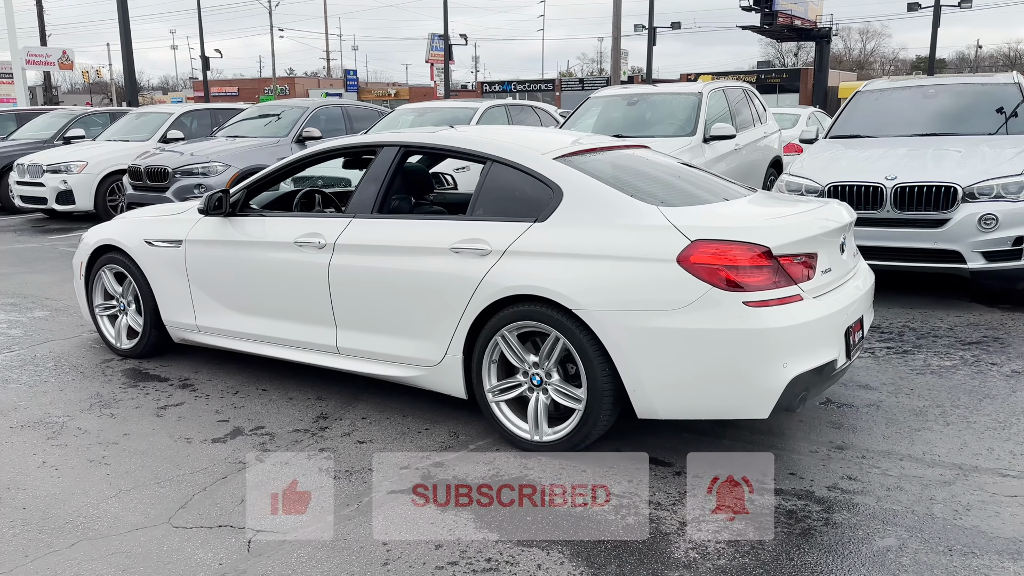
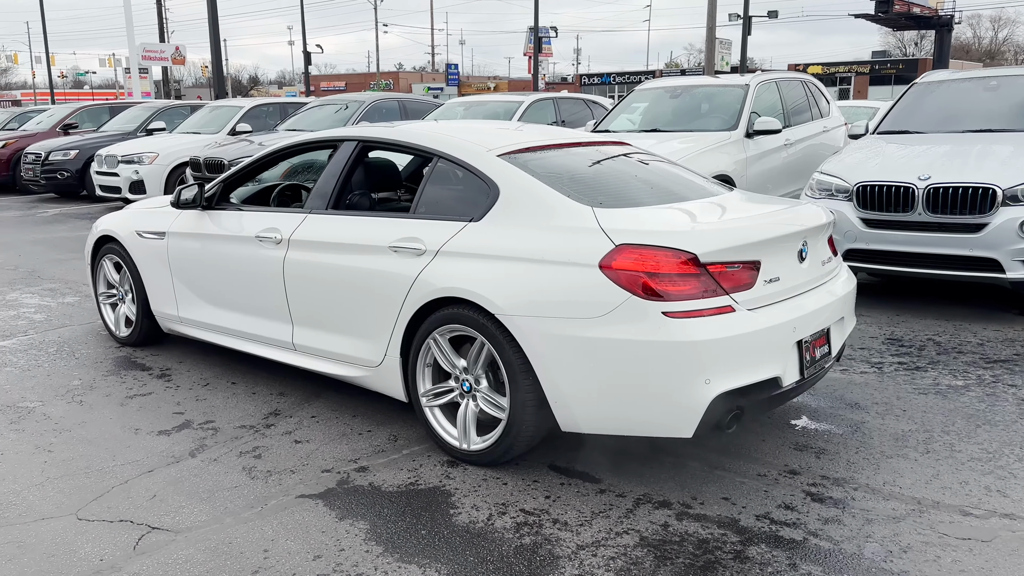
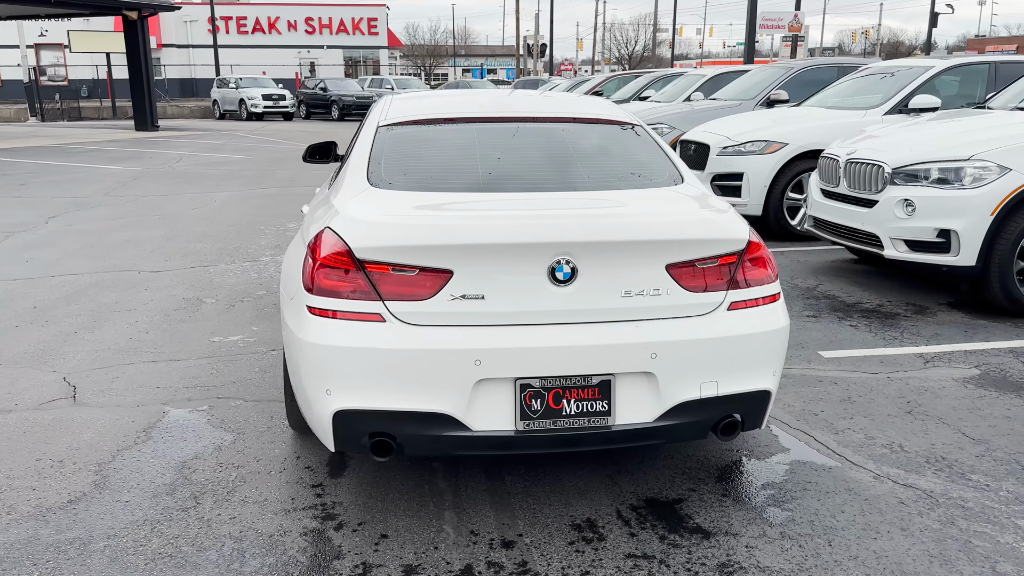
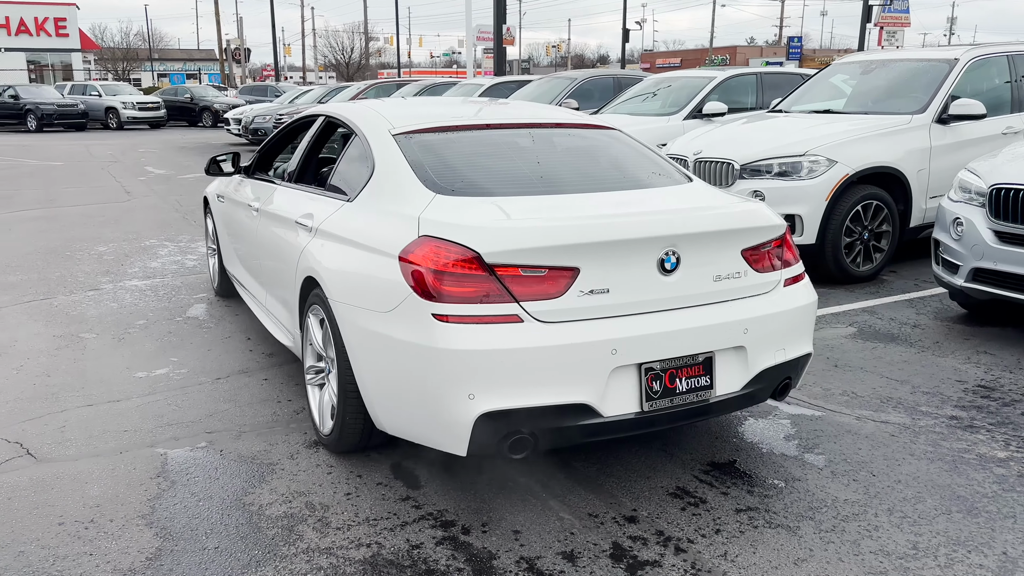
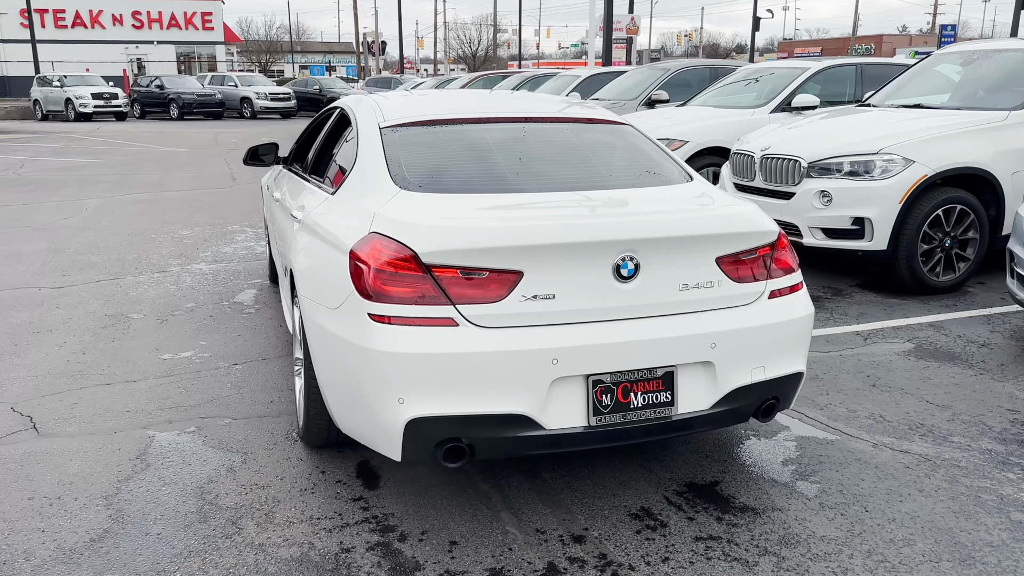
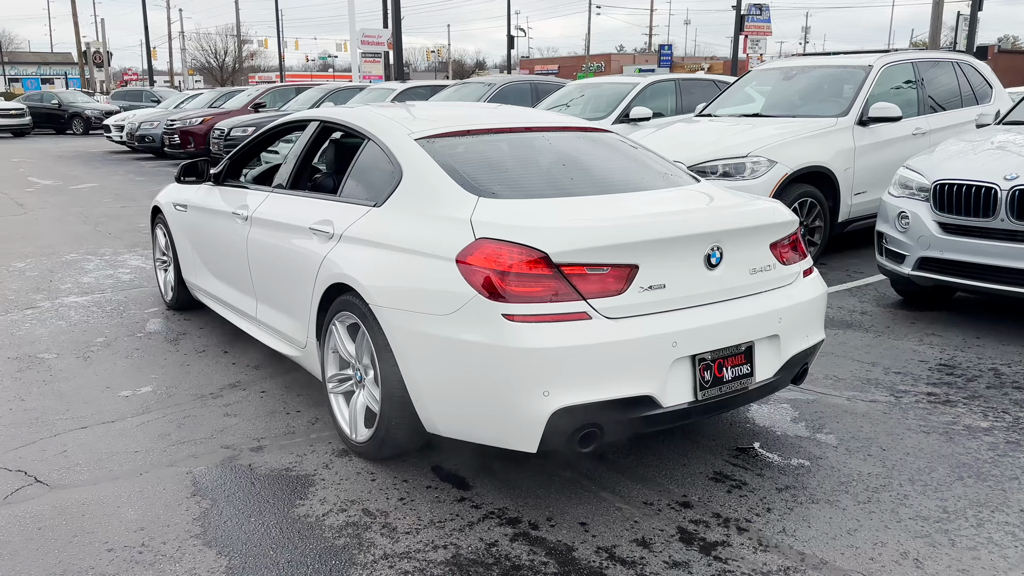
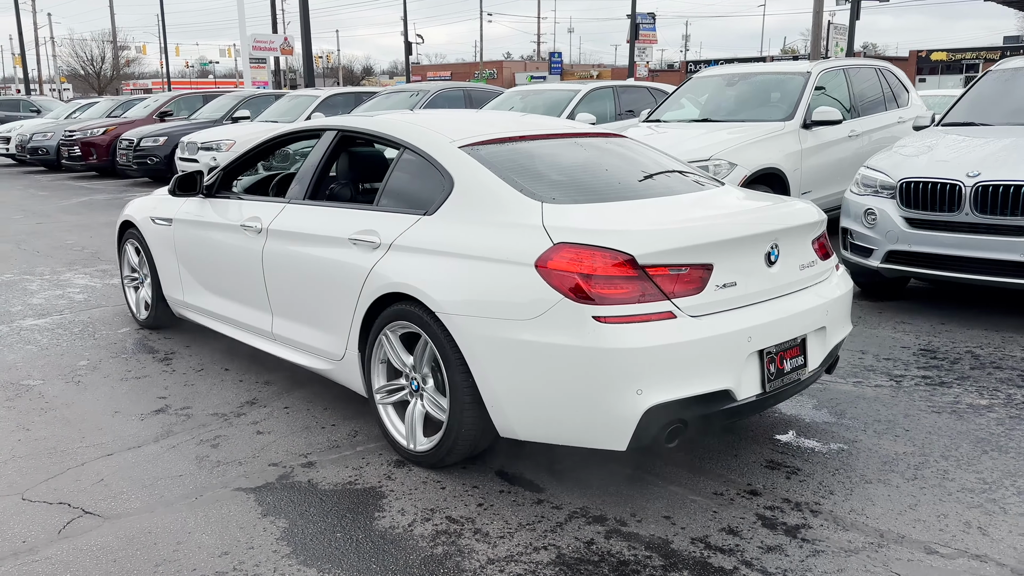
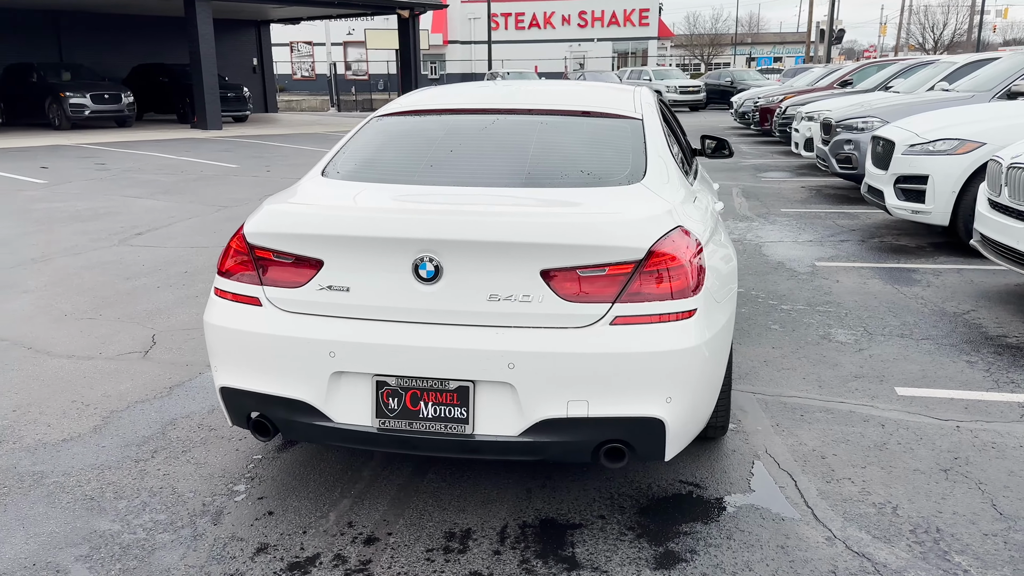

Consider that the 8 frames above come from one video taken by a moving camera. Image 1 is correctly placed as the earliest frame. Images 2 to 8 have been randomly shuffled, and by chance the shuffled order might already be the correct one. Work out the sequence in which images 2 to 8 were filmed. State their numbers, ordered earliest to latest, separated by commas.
2, 7, 6, 4, 5, 3, 8
